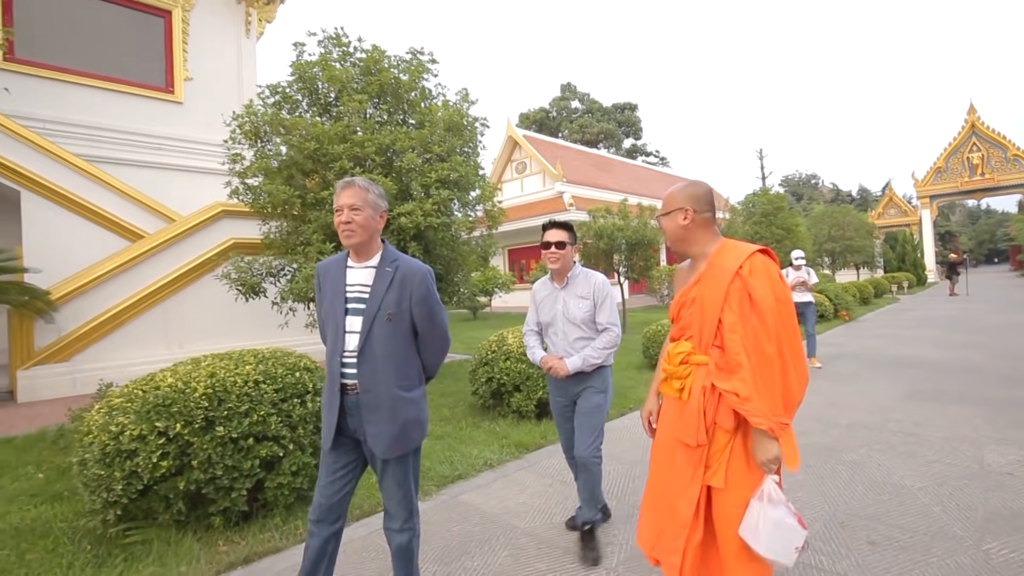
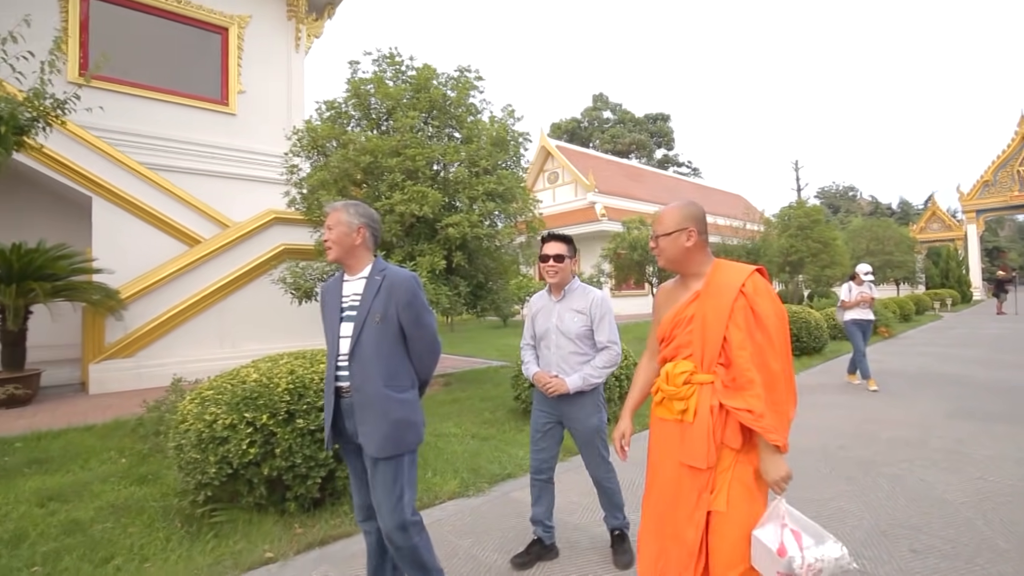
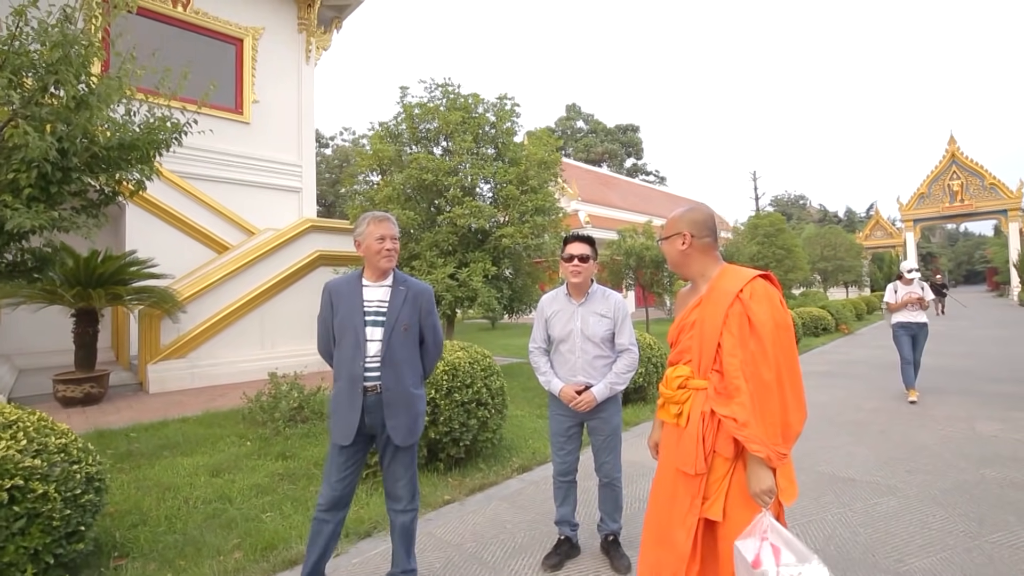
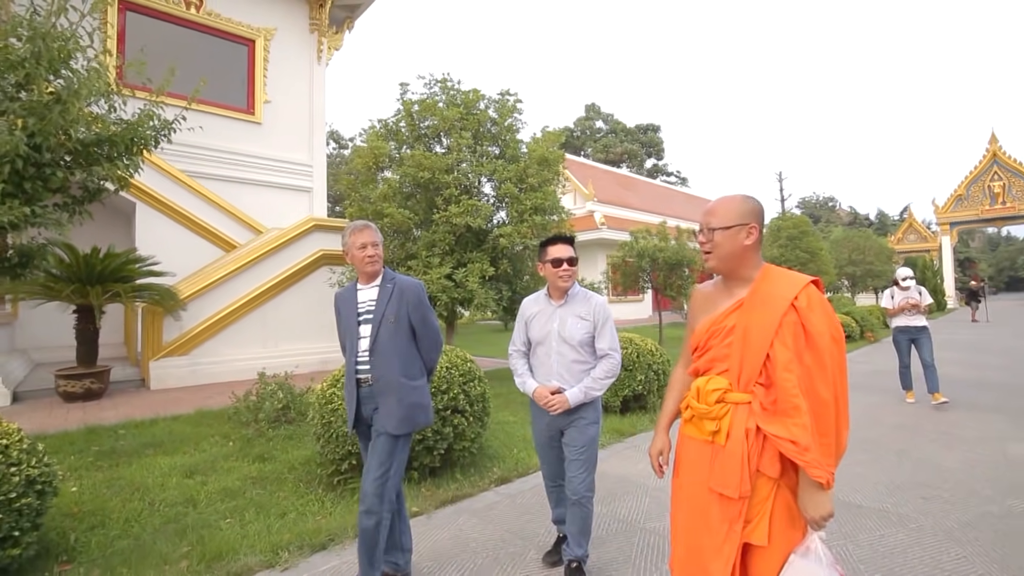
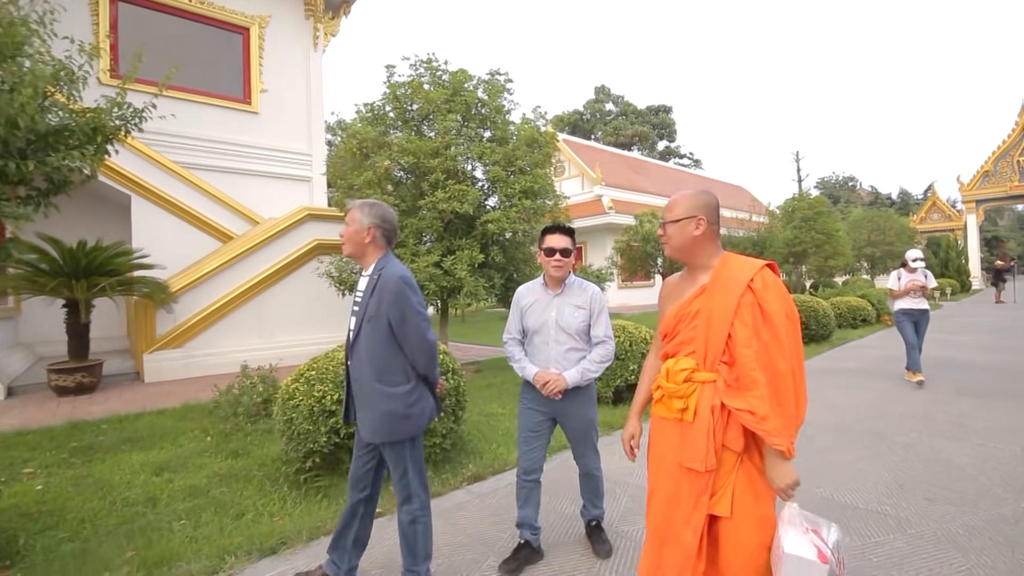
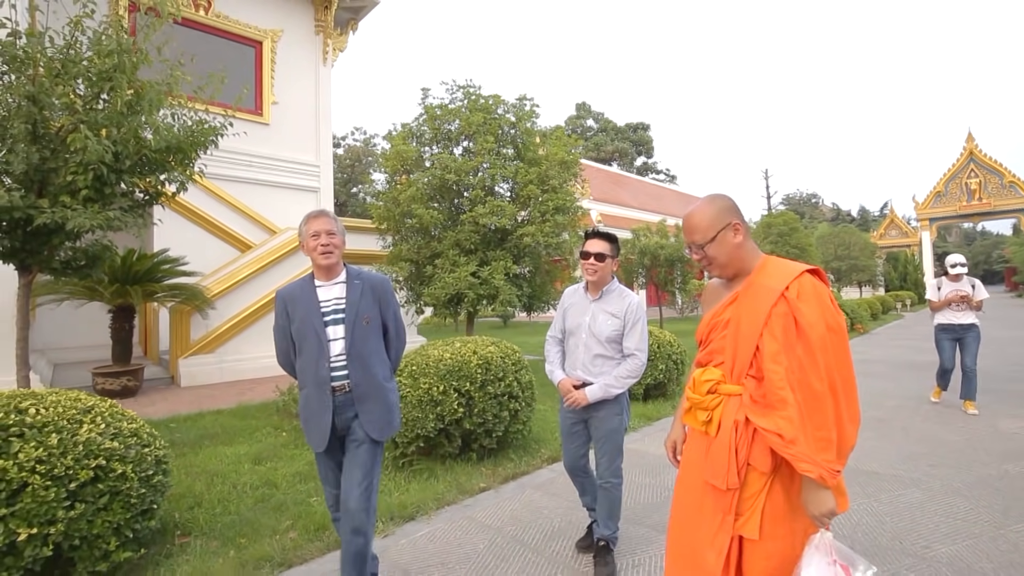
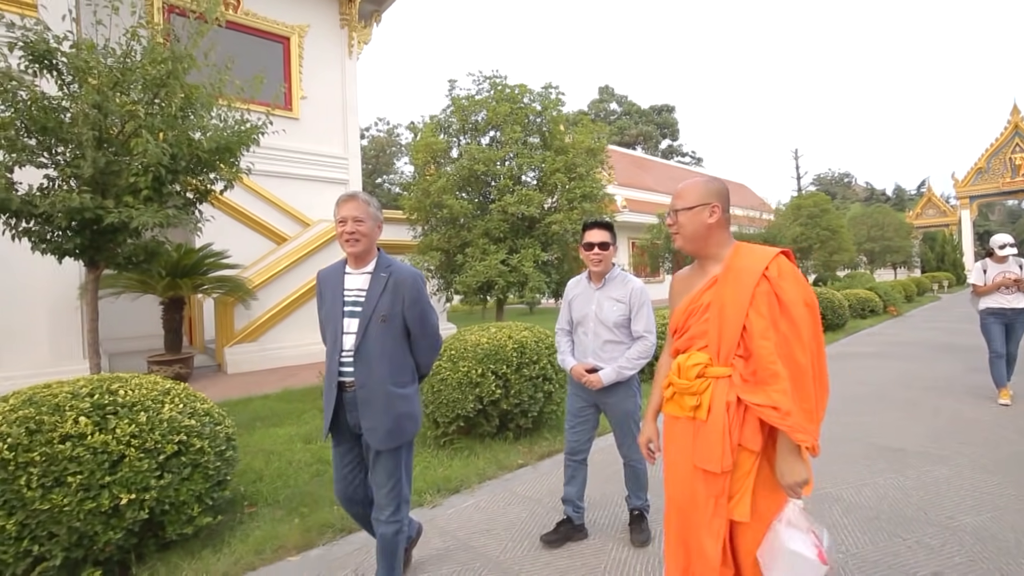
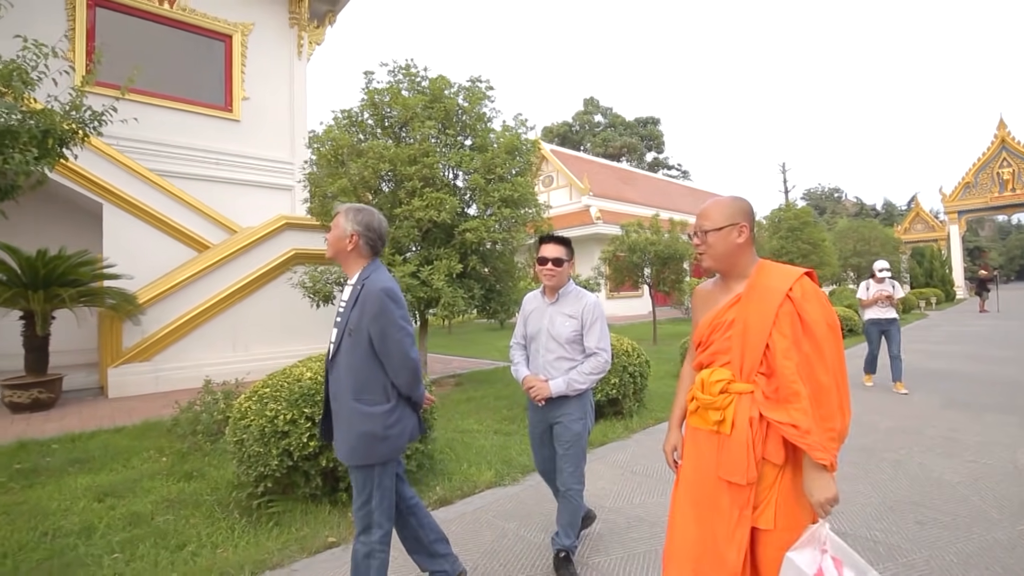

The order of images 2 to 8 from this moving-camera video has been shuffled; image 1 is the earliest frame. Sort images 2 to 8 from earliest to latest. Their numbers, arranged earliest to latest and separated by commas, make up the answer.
2, 8, 5, 4, 3, 6, 7
